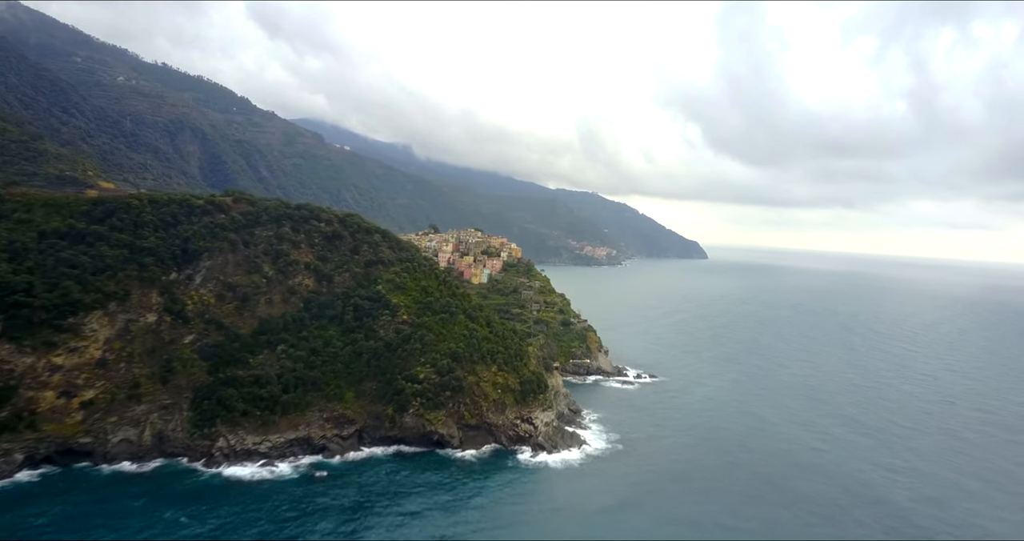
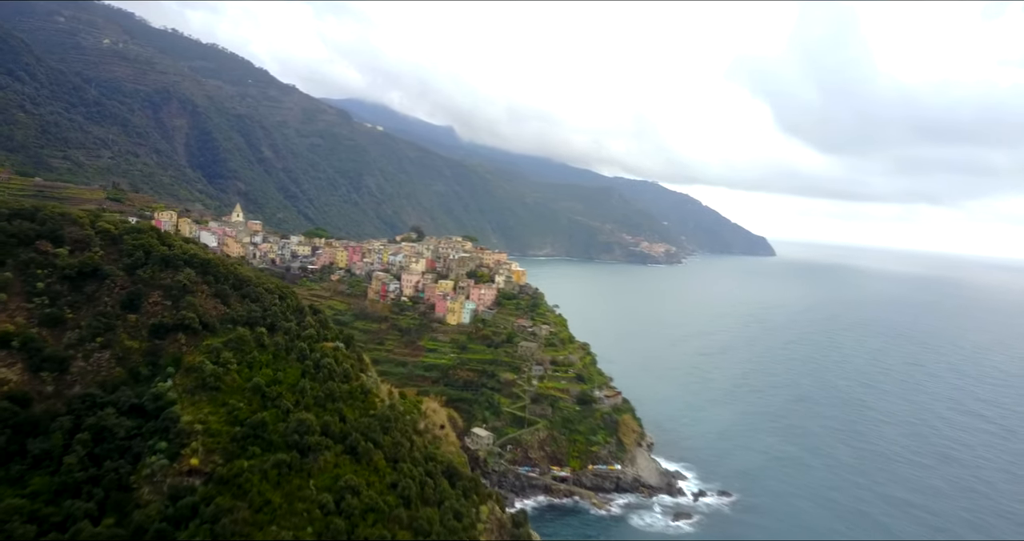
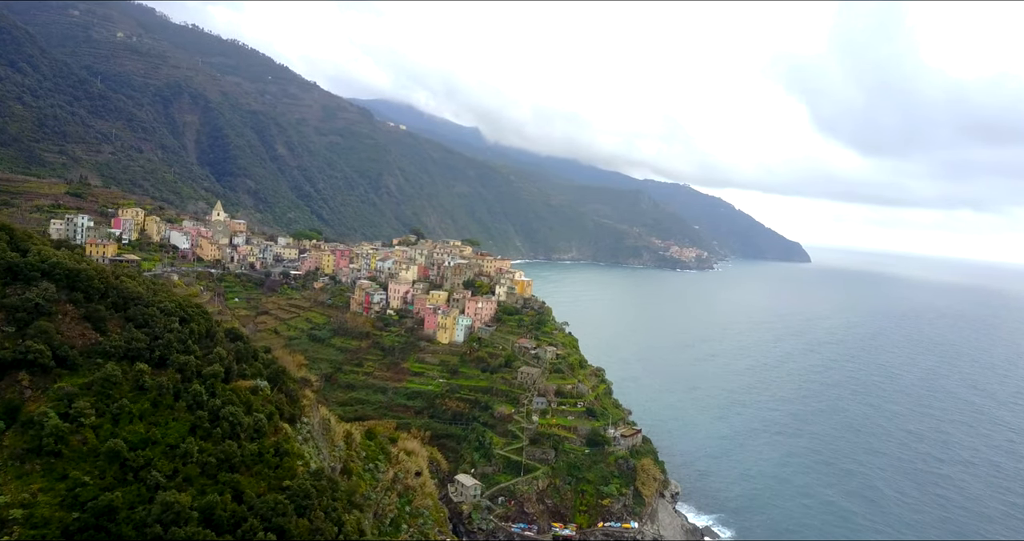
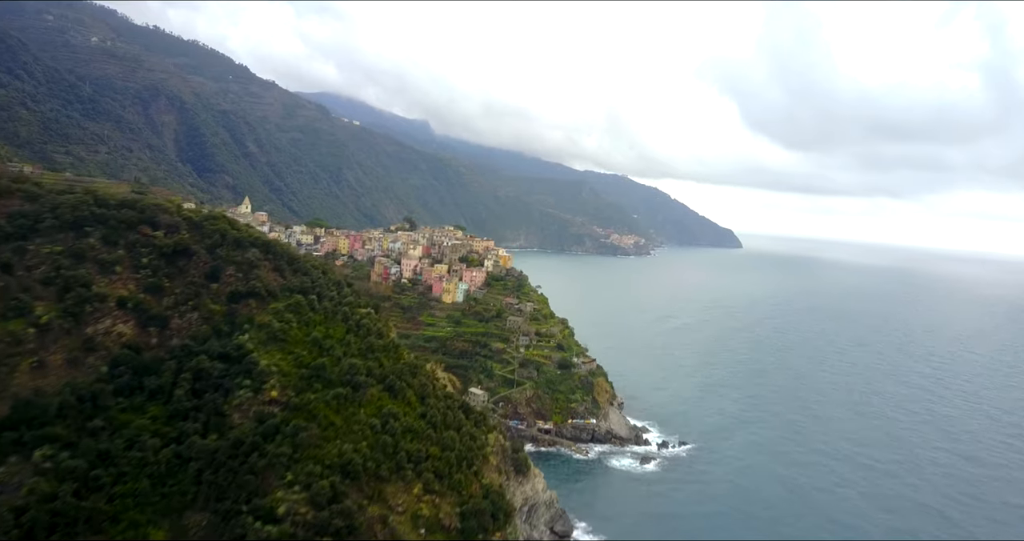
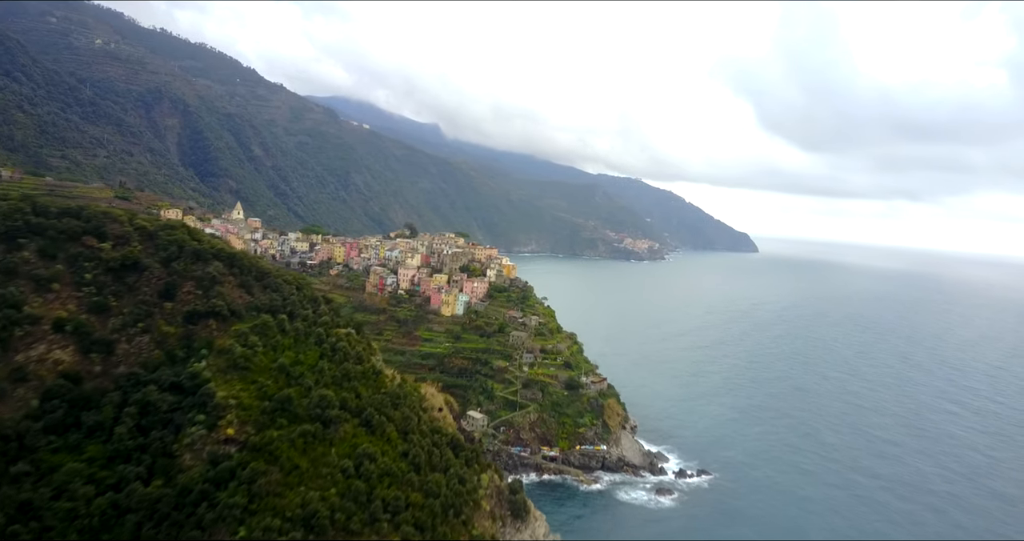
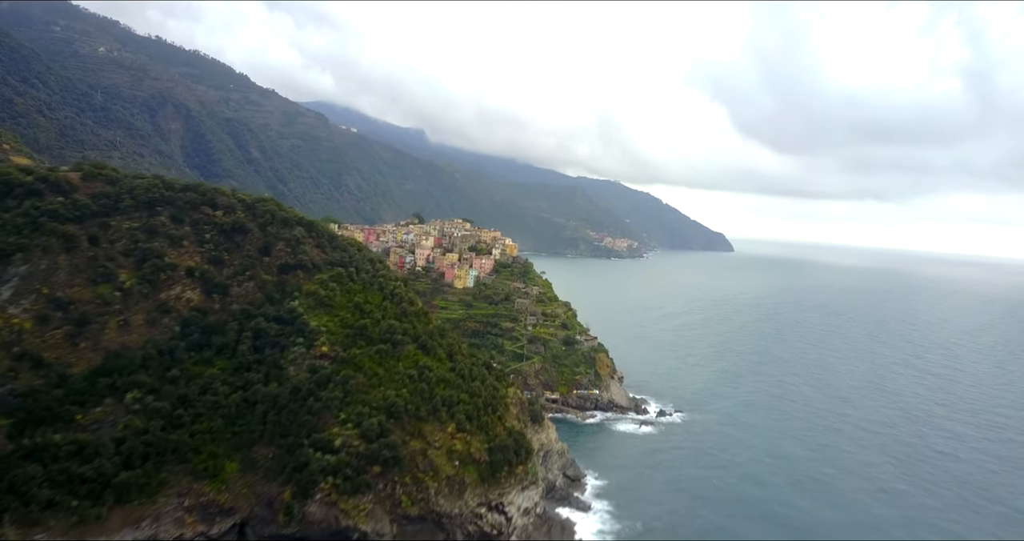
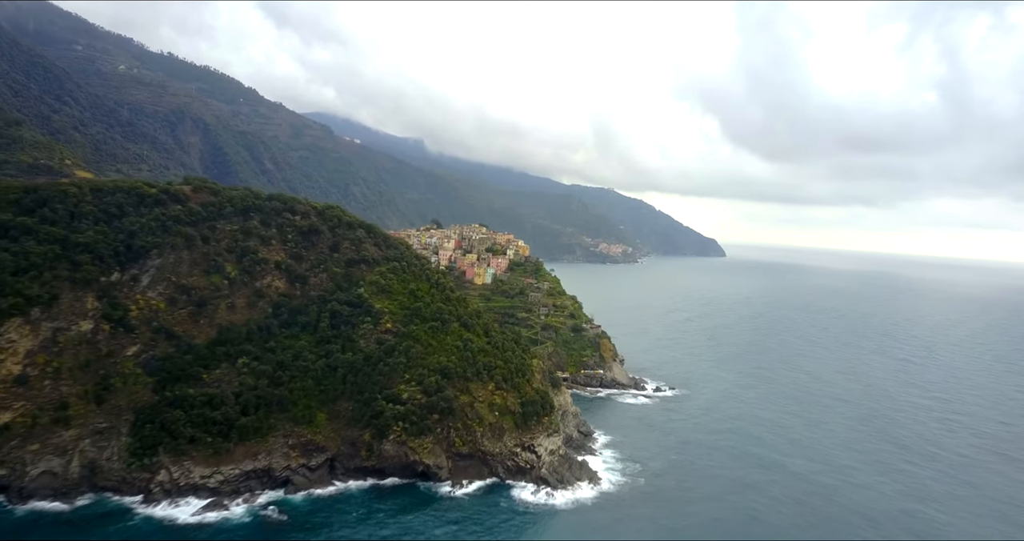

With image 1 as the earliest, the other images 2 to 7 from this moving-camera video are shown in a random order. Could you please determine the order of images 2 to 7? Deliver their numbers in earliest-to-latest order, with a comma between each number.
7, 6, 4, 5, 2, 3
